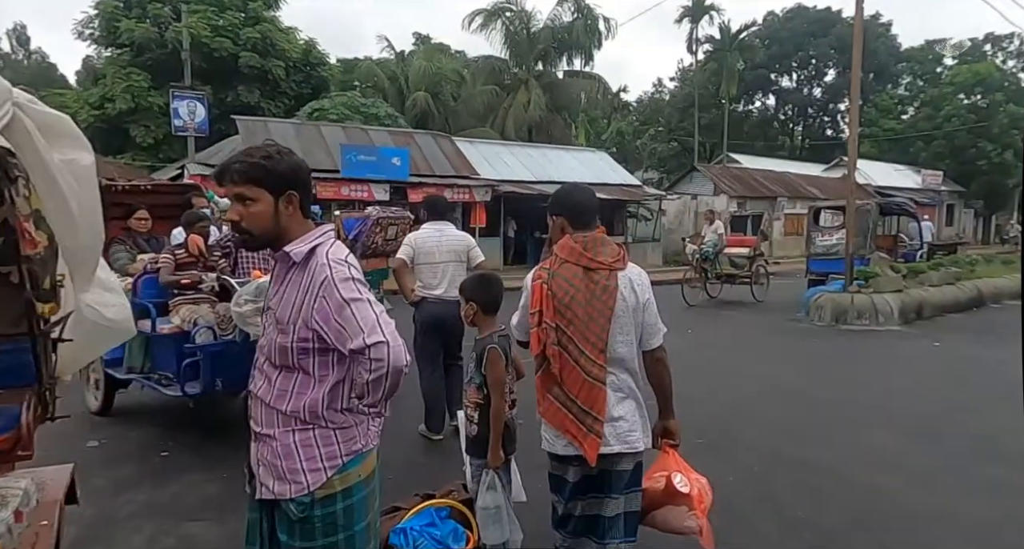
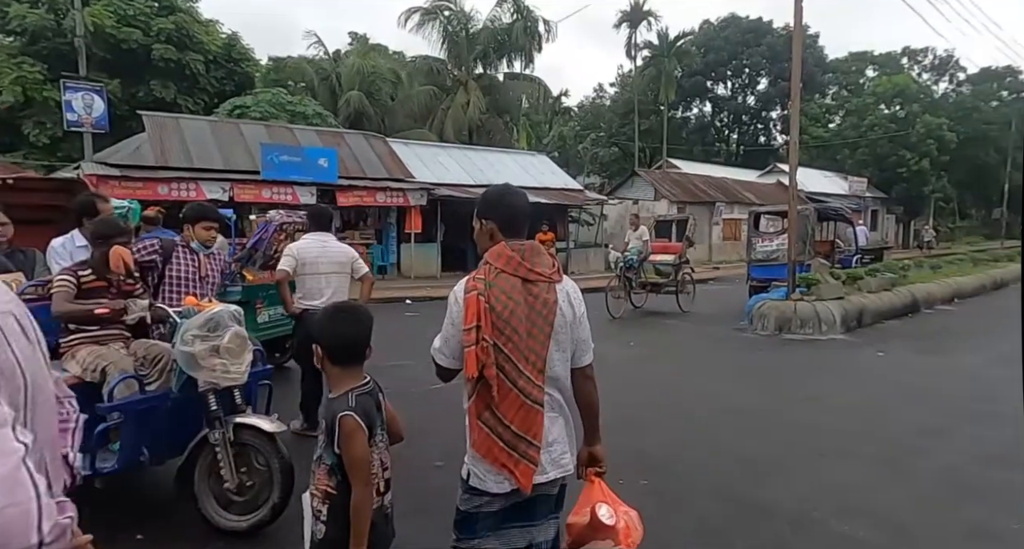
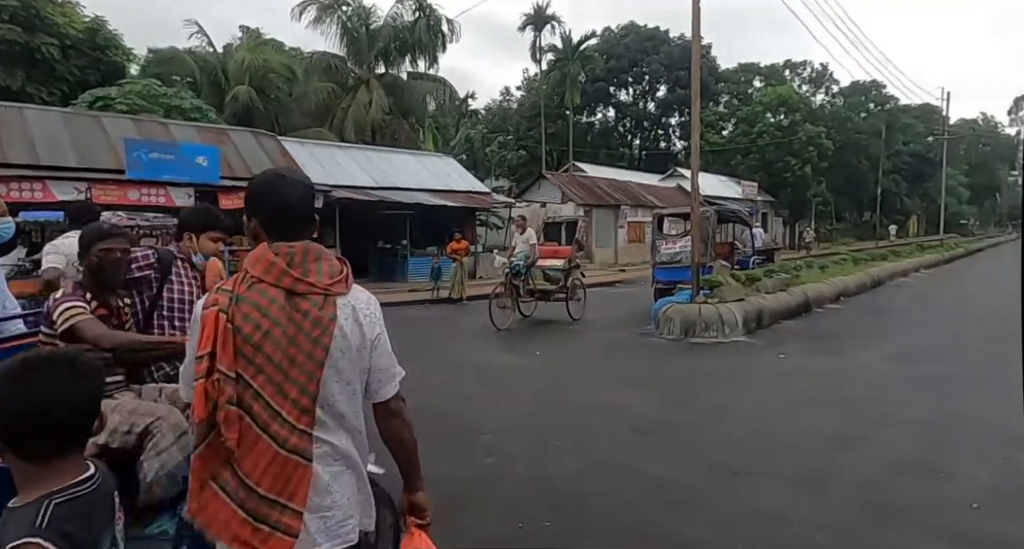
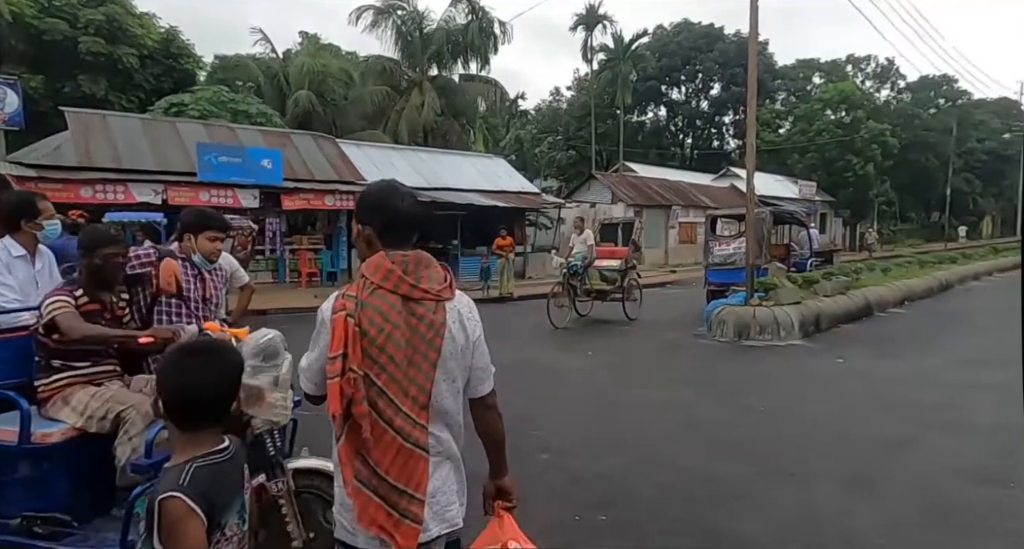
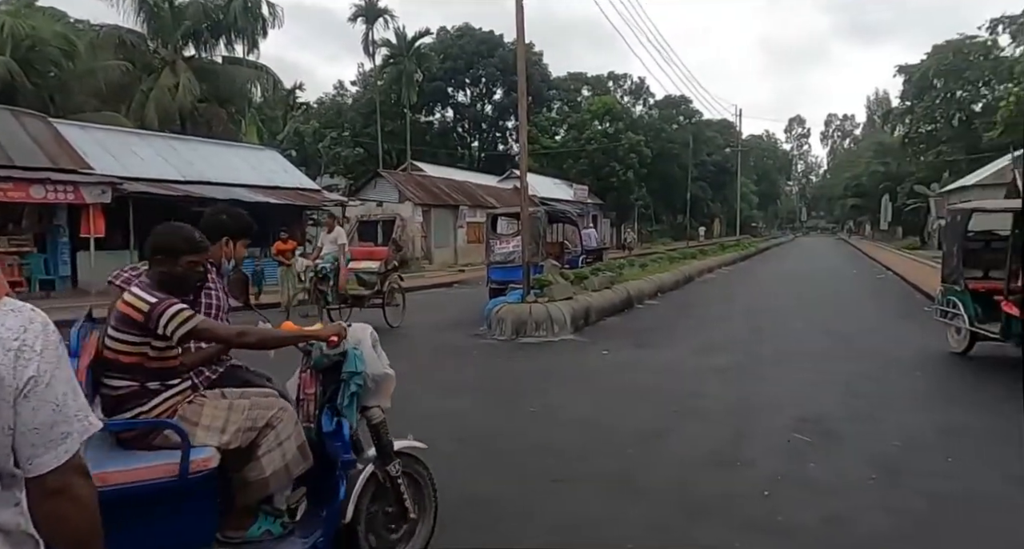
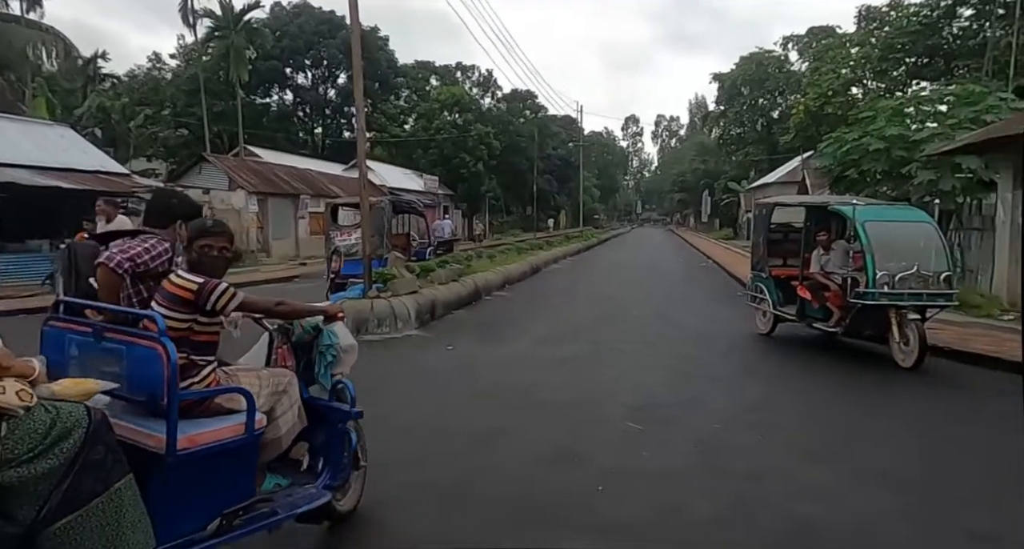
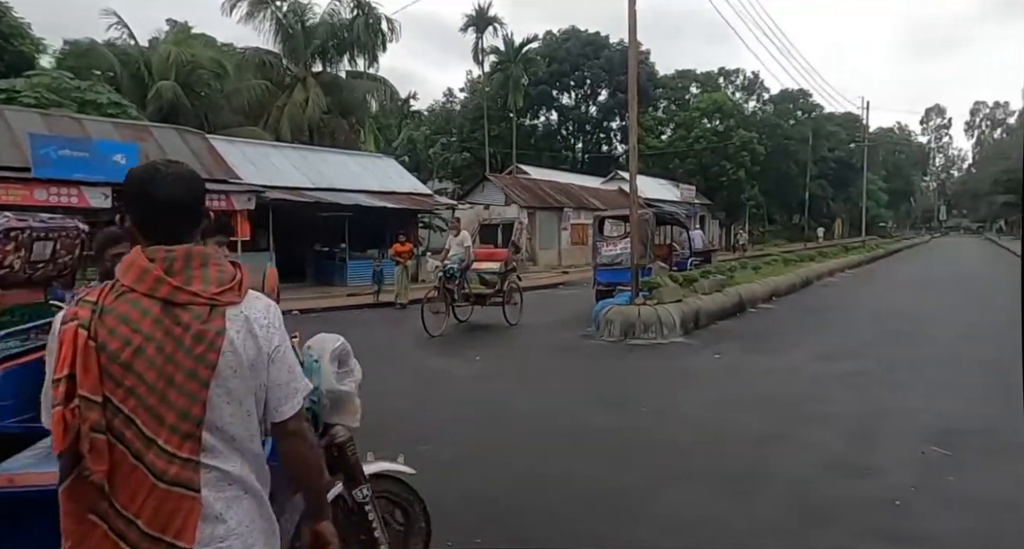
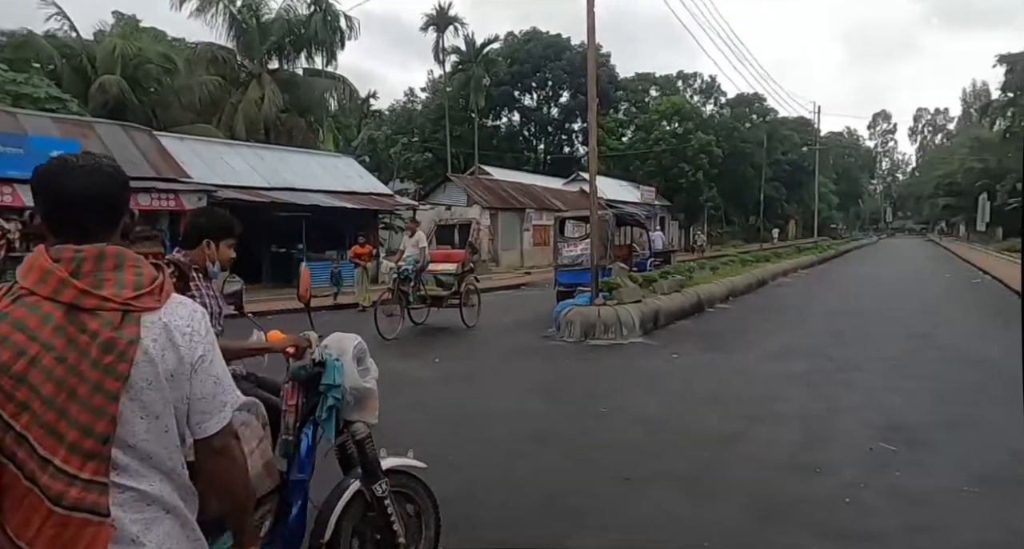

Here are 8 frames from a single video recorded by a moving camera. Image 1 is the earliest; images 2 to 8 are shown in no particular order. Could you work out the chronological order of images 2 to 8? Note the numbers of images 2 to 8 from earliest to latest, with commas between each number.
2, 4, 3, 7, 8, 5, 6
